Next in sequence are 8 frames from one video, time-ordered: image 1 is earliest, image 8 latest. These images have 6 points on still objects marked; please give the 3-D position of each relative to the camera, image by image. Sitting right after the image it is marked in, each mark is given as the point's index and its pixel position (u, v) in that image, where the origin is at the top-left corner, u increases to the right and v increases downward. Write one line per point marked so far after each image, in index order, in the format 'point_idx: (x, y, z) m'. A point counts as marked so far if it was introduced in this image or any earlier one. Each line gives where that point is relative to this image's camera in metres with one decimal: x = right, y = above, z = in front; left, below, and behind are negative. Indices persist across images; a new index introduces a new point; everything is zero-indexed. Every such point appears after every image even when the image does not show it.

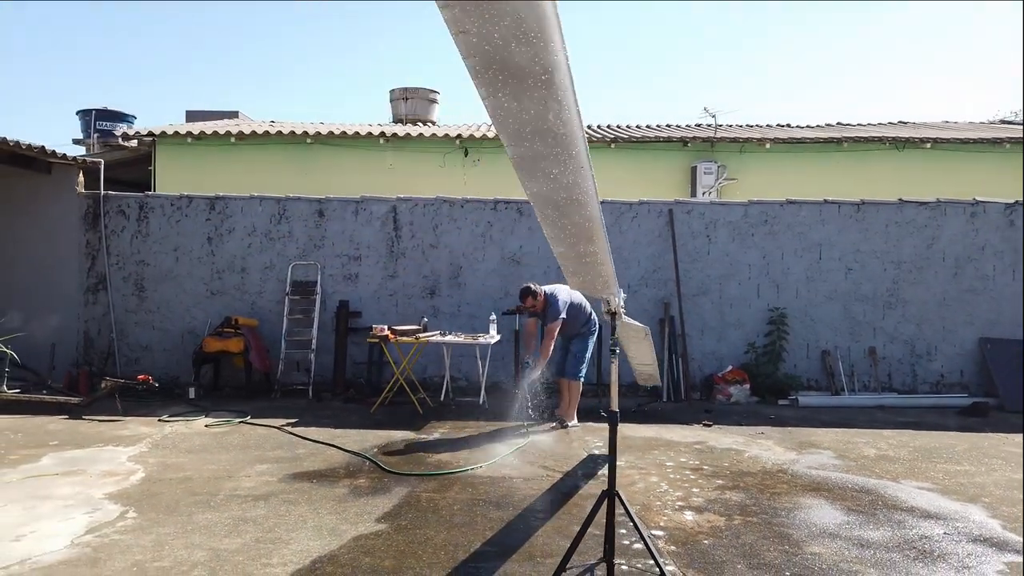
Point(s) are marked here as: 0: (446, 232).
0: (-0.6, +0.5, +7.1) m
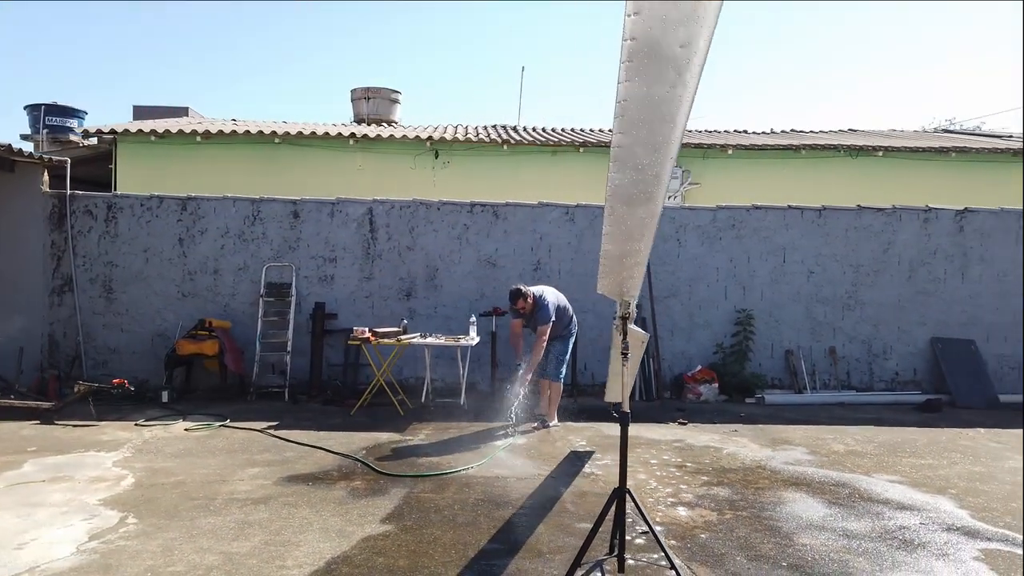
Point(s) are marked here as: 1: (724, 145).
0: (-0.9, +0.5, +7.1) m
1: (+2.8, +1.9, +9.8) m
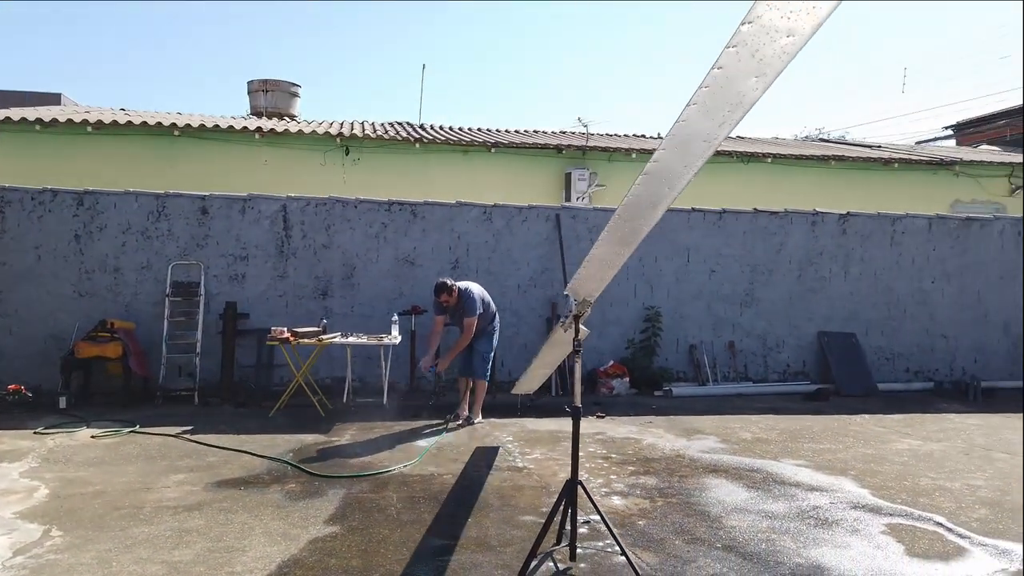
0: (-1.6, +0.5, +7.0) m
1: (+1.6, +1.9, +10.2) m
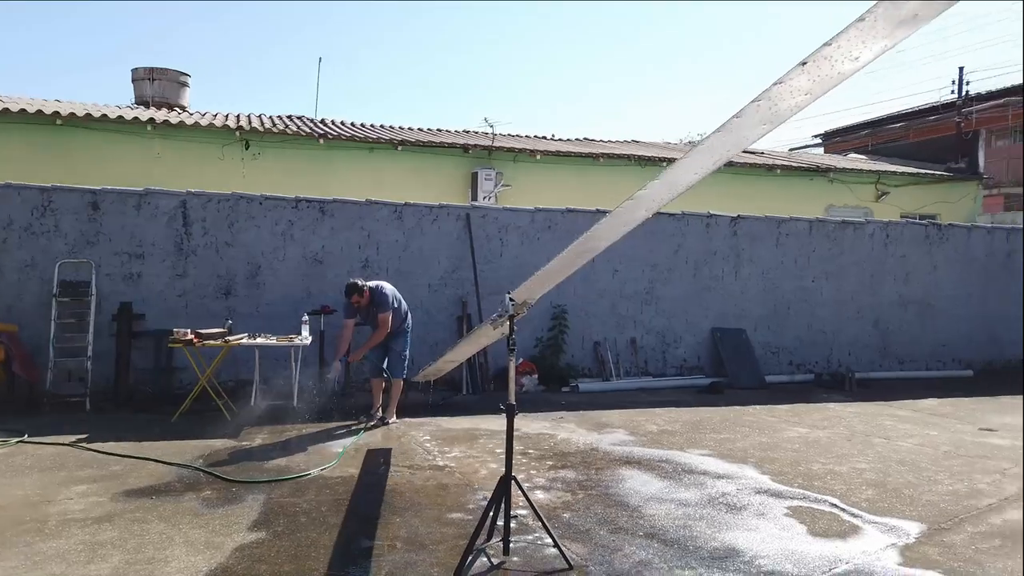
0: (-2.5, +0.5, +6.8) m
1: (+0.3, +1.9, +10.4) m
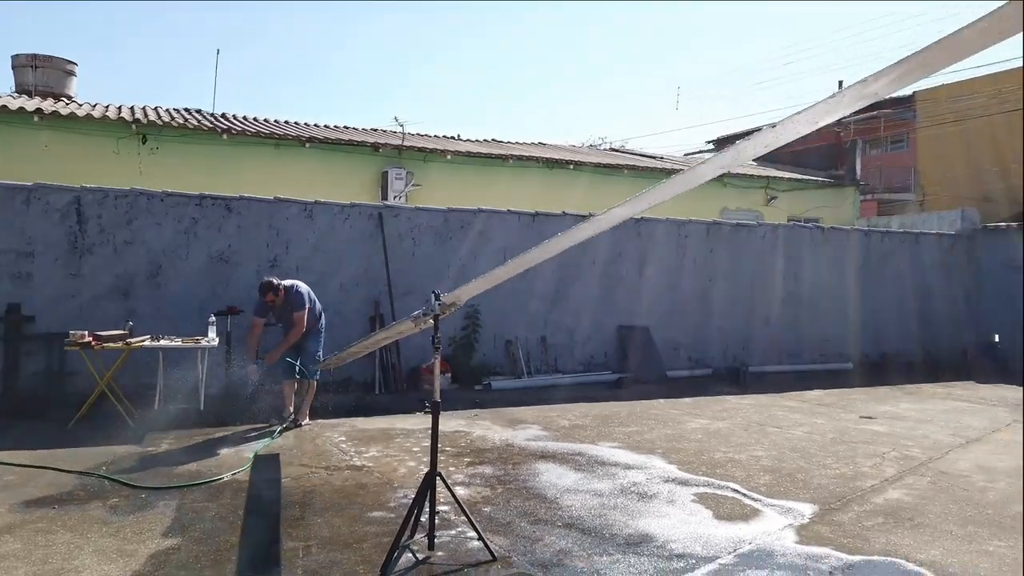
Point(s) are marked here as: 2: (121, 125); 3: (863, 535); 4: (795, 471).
0: (-3.2, +0.5, +6.5) m
1: (-1.0, +1.9, +10.4) m
2: (-4.5, +1.9, +8.6) m
3: (+1.6, -1.2, +3.5) m
4: (+1.8, -1.2, +4.7) m
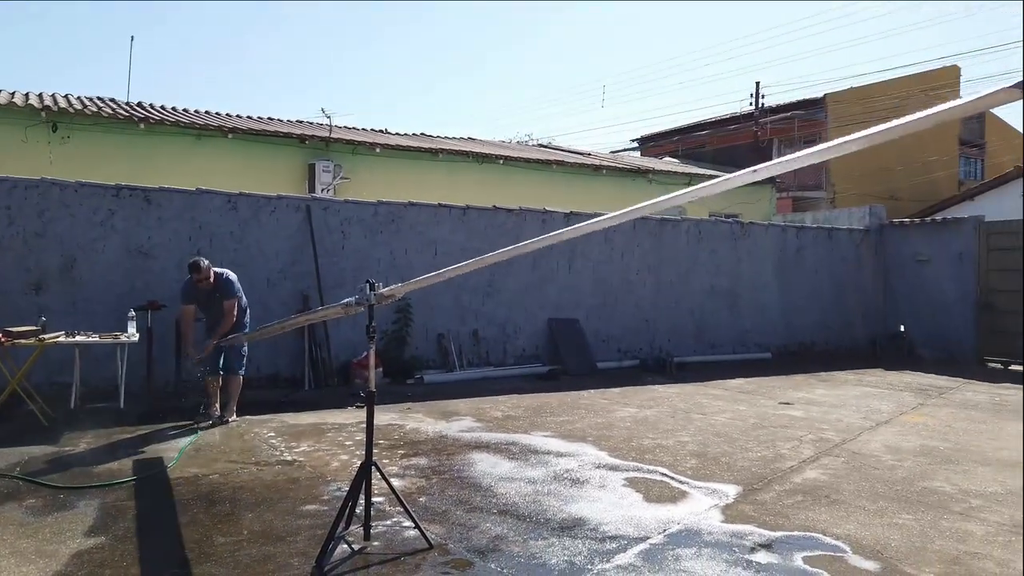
0: (-3.8, +0.6, +6.2) m
1: (-1.9, +2.0, +10.3) m
2: (-5.3, +1.9, +8.1) m
3: (+1.3, -1.1, +3.7) m
4: (+1.4, -1.1, +4.9) m
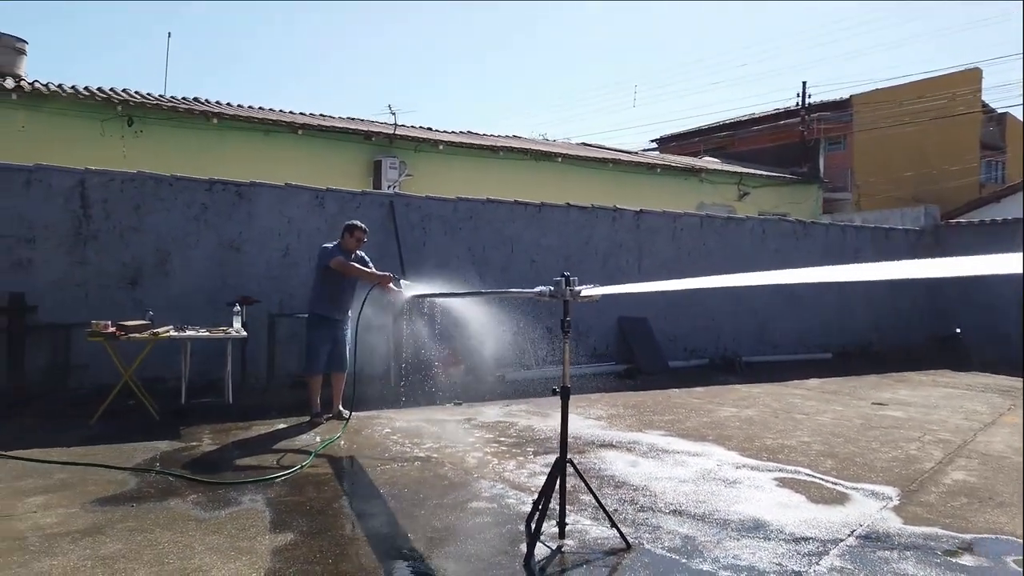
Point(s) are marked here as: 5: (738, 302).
0: (-3.0, +0.6, +6.2) m
1: (-1.0, +2.0, +10.2) m
2: (-4.4, +2.0, +8.1) m
3: (+2.1, -1.1, +3.6) m
4: (+2.2, -1.1, +4.8) m
5: (+3.2, -0.2, +10.3) m
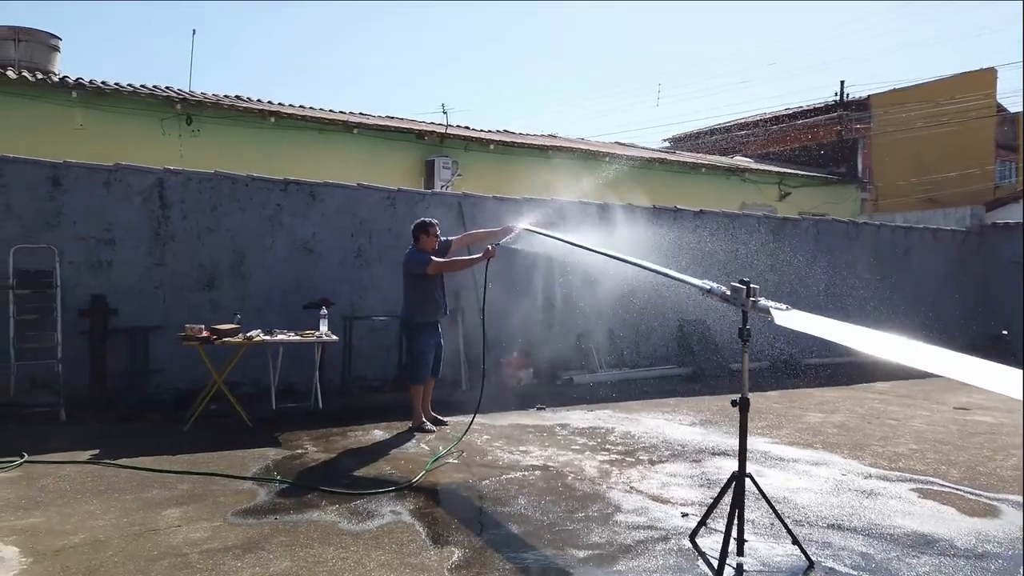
0: (-2.3, +0.6, +6.0) m
1: (-0.3, +2.0, +10.1) m
2: (-3.7, +2.0, +8.0) m
3: (+2.8, -1.1, +3.4) m
4: (+2.9, -1.1, +4.6) m
5: (+3.9, -0.2, +10.2) m
